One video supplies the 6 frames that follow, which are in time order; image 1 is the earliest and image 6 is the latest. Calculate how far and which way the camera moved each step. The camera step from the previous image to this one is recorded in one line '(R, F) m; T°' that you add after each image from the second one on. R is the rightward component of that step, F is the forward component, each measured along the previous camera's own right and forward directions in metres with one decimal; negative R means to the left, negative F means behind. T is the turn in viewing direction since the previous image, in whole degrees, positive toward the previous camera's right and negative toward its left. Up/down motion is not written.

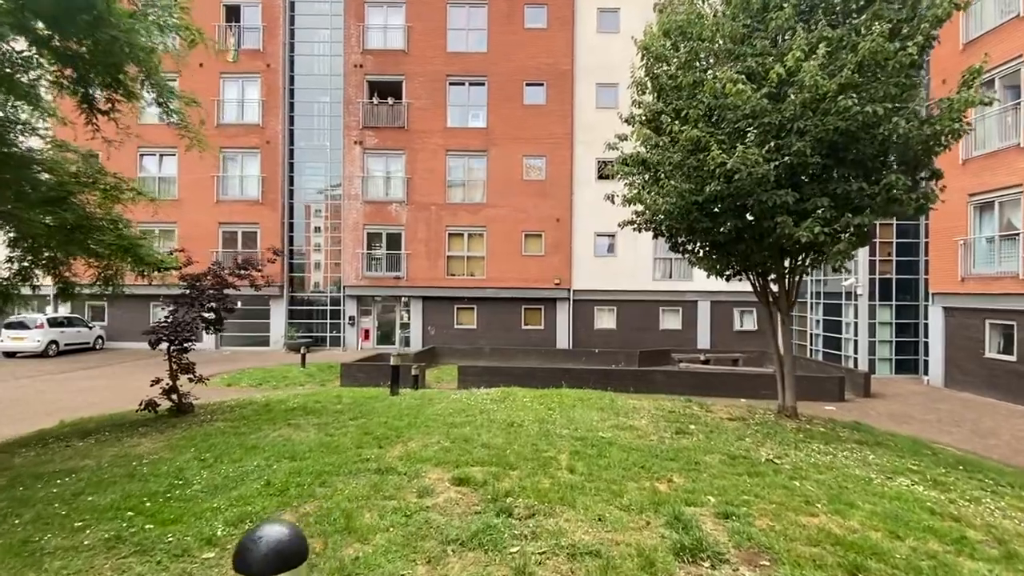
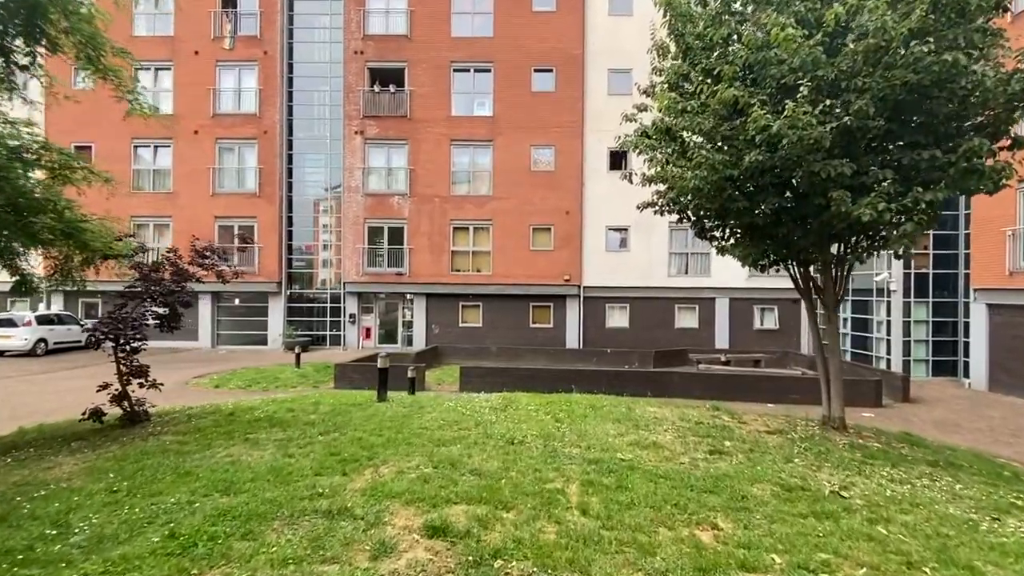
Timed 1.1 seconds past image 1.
(+0.1, +1.1) m; -1°
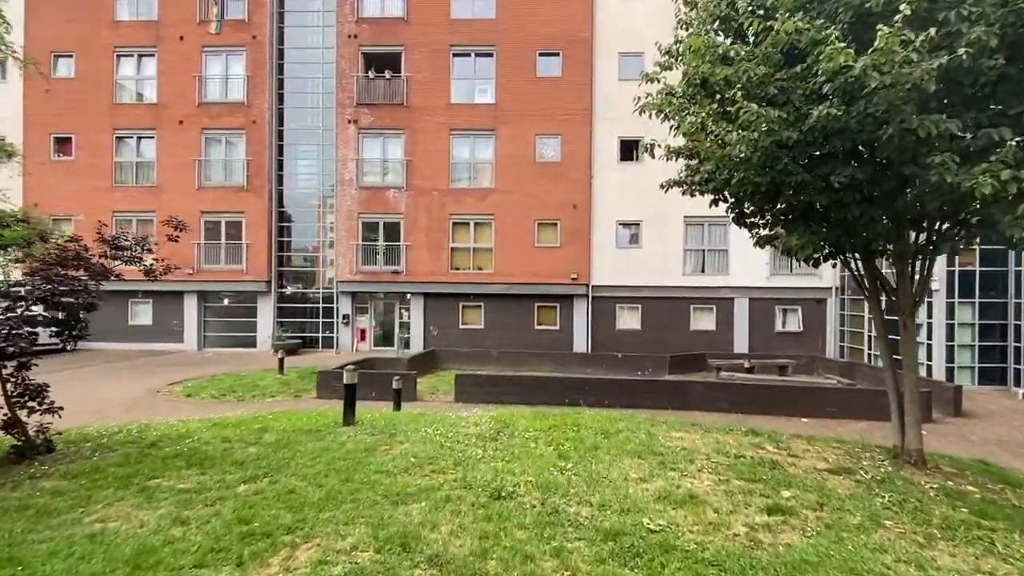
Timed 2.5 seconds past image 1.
(+0.2, +1.5) m; -1°
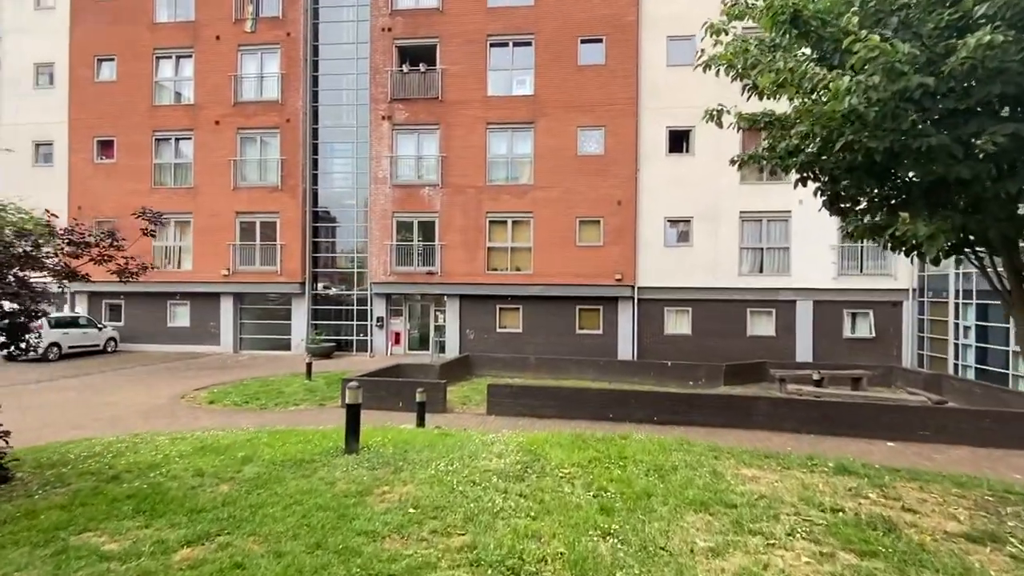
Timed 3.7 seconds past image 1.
(+0.1, +1.2) m; -4°
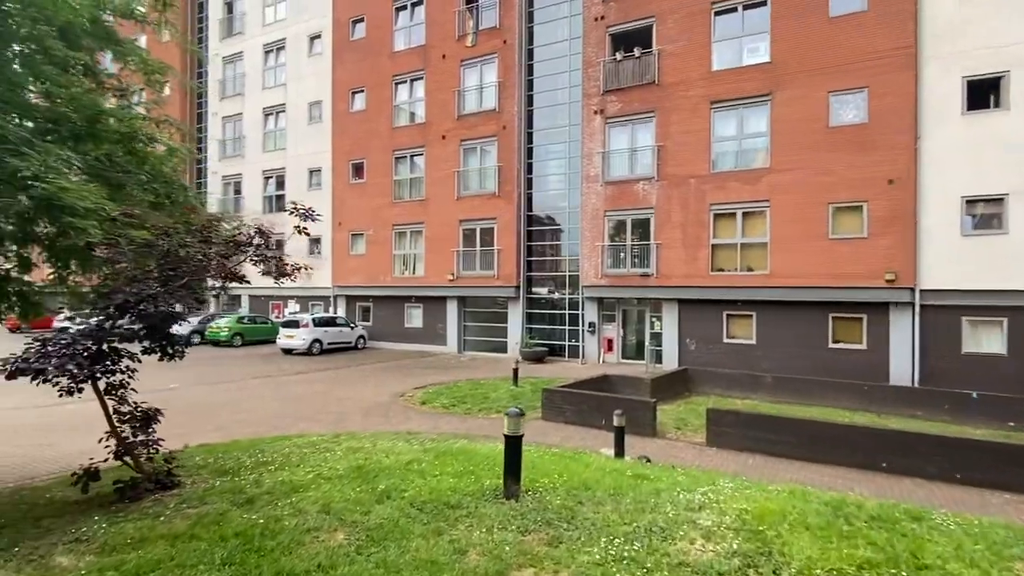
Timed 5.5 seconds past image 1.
(+0.1, +1.5) m; -23°
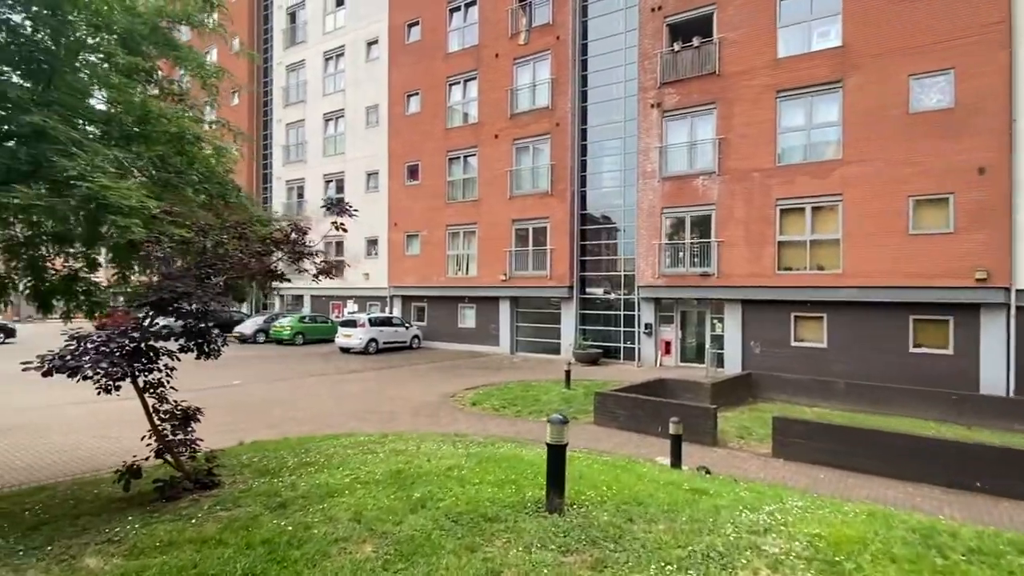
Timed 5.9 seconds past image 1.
(+0.1, +0.3) m; -6°
